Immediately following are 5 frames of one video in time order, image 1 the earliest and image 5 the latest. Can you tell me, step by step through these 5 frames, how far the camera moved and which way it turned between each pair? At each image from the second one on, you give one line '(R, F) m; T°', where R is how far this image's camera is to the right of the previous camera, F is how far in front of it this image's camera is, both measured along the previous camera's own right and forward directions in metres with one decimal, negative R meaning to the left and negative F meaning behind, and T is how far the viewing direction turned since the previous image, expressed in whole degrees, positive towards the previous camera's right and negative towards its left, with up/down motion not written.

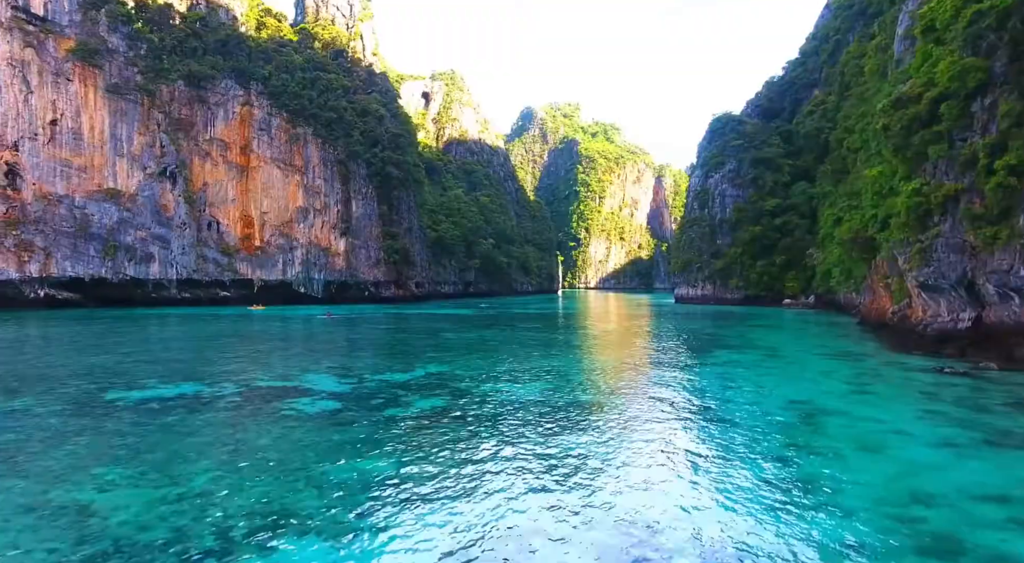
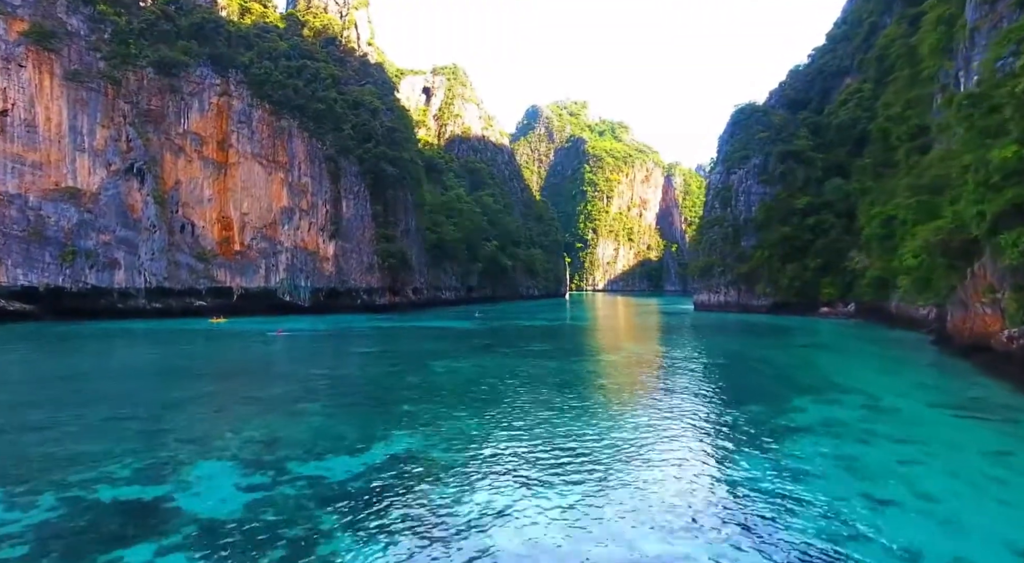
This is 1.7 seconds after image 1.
(0.0, +3.2) m; -1°
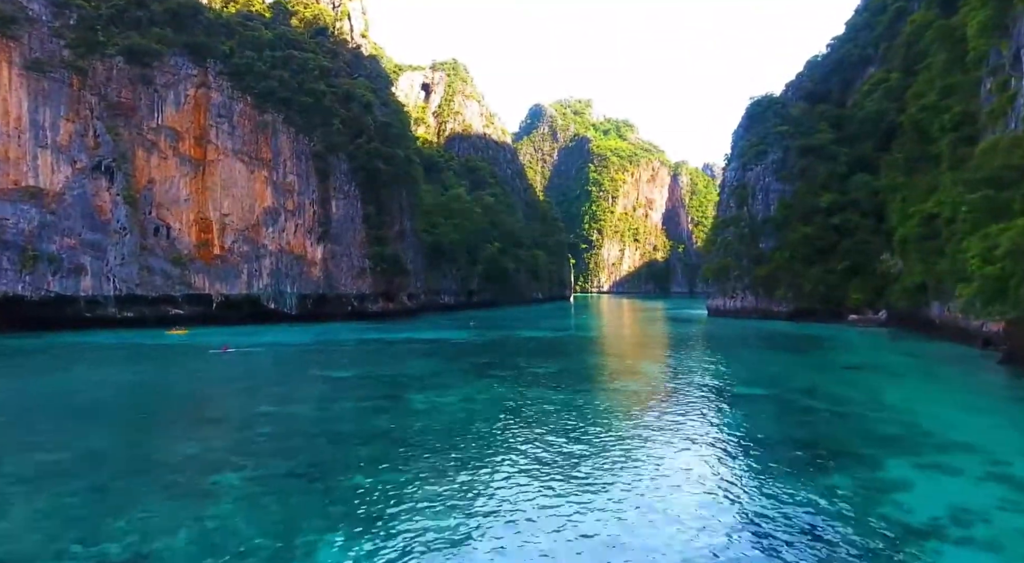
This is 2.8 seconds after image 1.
(+0.1, +2.3) m; 0°
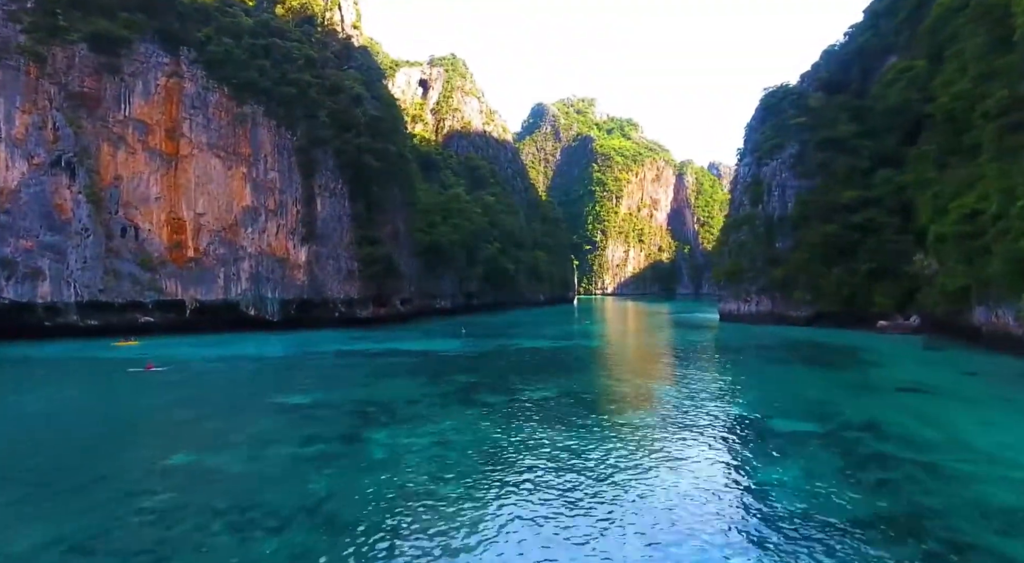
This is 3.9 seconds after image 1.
(+0.2, +2.2) m; 0°
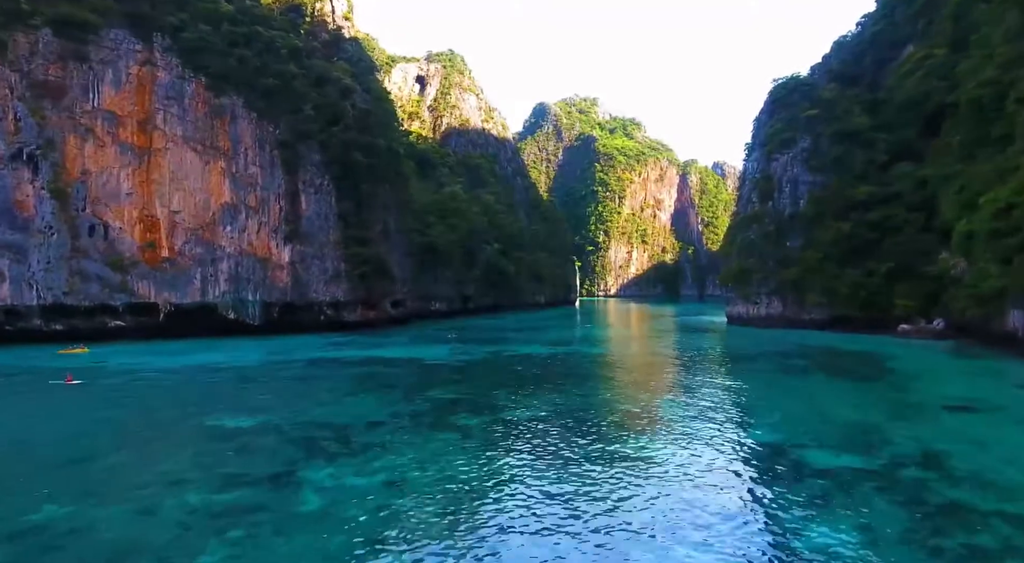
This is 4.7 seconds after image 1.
(+0.3, +1.6) m; 0°
